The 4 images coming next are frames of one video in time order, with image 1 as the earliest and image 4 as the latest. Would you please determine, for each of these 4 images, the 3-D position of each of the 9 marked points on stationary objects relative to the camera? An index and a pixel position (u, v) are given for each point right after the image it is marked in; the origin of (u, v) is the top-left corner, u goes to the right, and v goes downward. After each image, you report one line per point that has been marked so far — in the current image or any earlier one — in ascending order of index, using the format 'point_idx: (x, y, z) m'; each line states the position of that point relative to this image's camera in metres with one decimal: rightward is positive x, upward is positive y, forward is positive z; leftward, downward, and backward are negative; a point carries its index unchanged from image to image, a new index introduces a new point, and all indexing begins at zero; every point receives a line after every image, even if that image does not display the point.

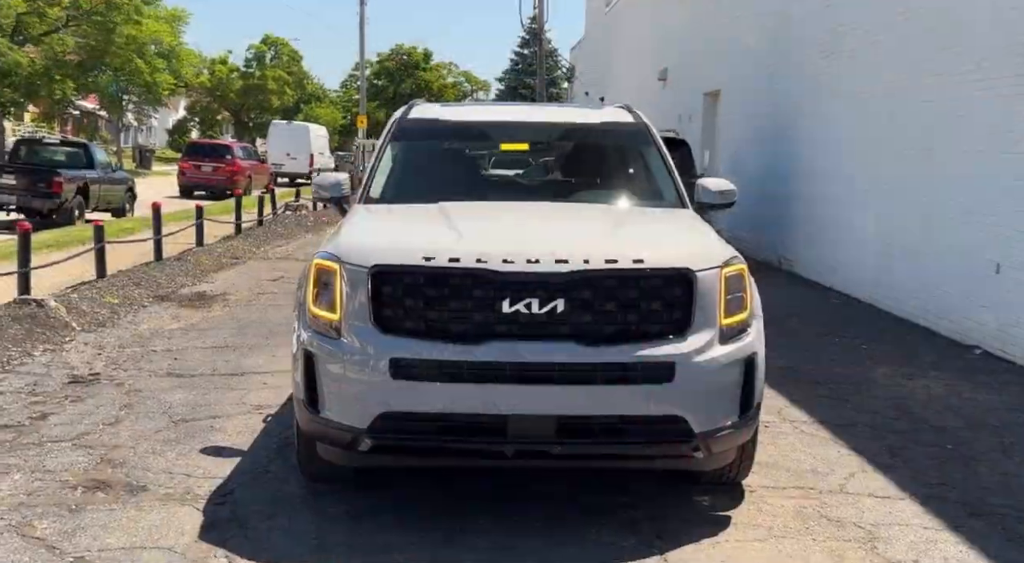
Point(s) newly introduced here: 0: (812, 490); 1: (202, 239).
0: (+1.4, -1.0, +5.1) m
1: (-5.5, +0.8, +19.0) m
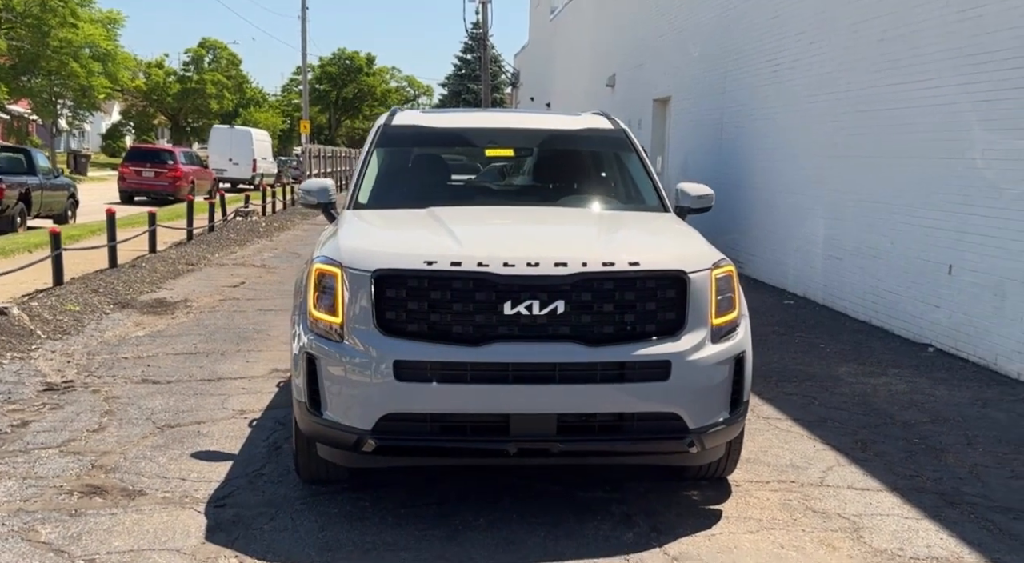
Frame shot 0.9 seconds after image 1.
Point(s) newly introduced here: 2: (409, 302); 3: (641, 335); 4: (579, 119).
0: (+1.4, -1.0, +5.2) m
1: (-6.3, +0.7, +18.9) m
2: (-0.4, -0.1, +4.4) m
3: (+0.5, -0.2, +4.5) m
4: (+0.4, +1.0, +6.6) m
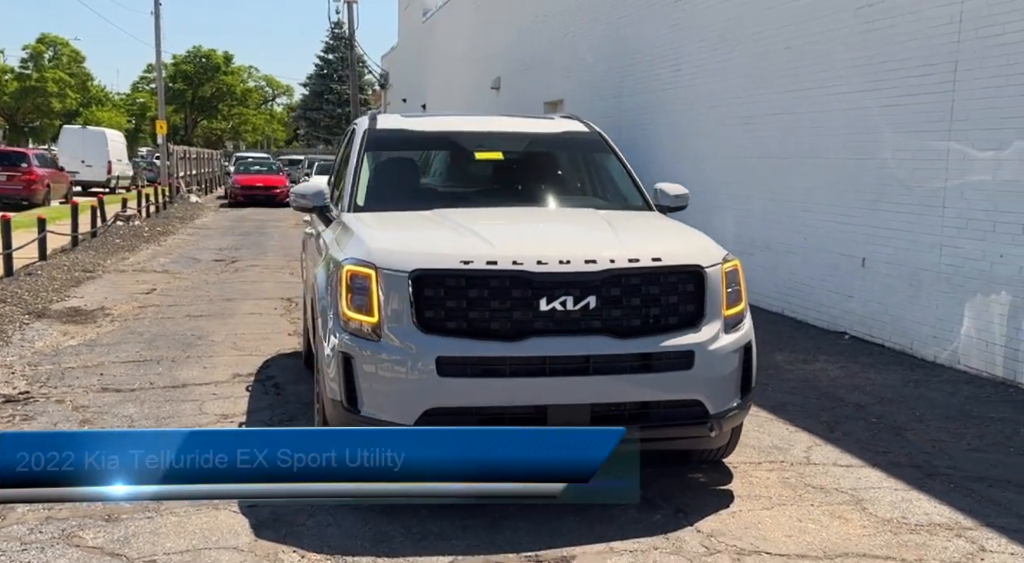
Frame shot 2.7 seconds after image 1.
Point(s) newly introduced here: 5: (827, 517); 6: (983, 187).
0: (+1.4, -0.9, +5.6) m
1: (-7.9, +0.5, +18.2) m
2: (-0.3, -0.1, +4.6) m
3: (+0.7, -0.2, +4.8) m
4: (+0.3, +1.0, +6.8) m
5: (+1.4, -1.0, +4.8) m
6: (+3.8, +0.7, +8.6) m
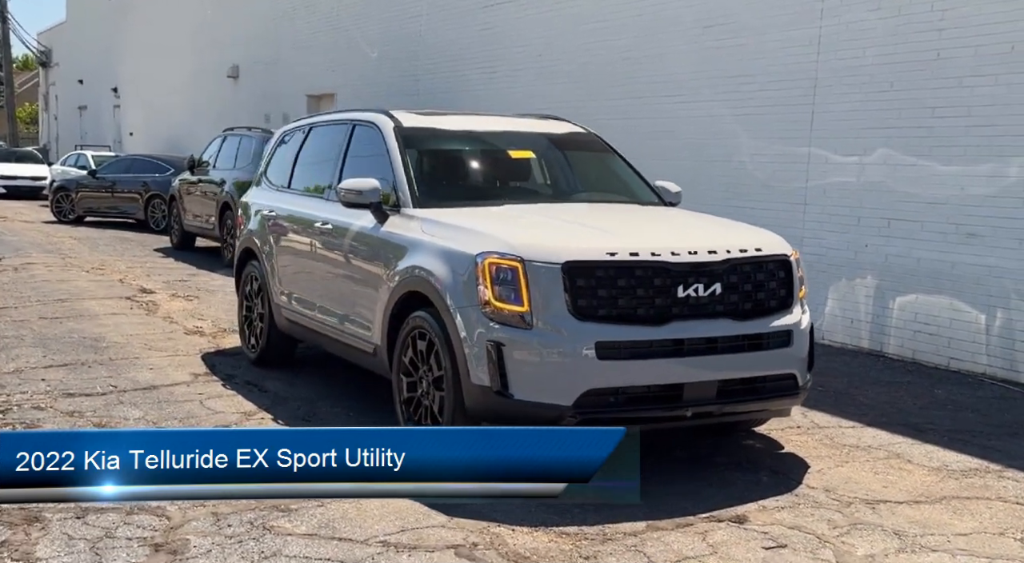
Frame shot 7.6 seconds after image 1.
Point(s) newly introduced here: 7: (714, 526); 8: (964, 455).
0: (+1.7, -0.9, +6.4) m
1: (-10.9, +0.5, +15.7) m
2: (+0.4, 0.0, +5.0) m
3: (+1.3, -0.1, +5.4) m
4: (+0.3, +1.1, +7.2) m
5: (+2.0, -1.0, +5.6) m
6: (+3.1, +0.9, +9.9) m
7: (+0.9, -1.0, +4.6) m
8: (+2.5, -1.0, +5.9) m
